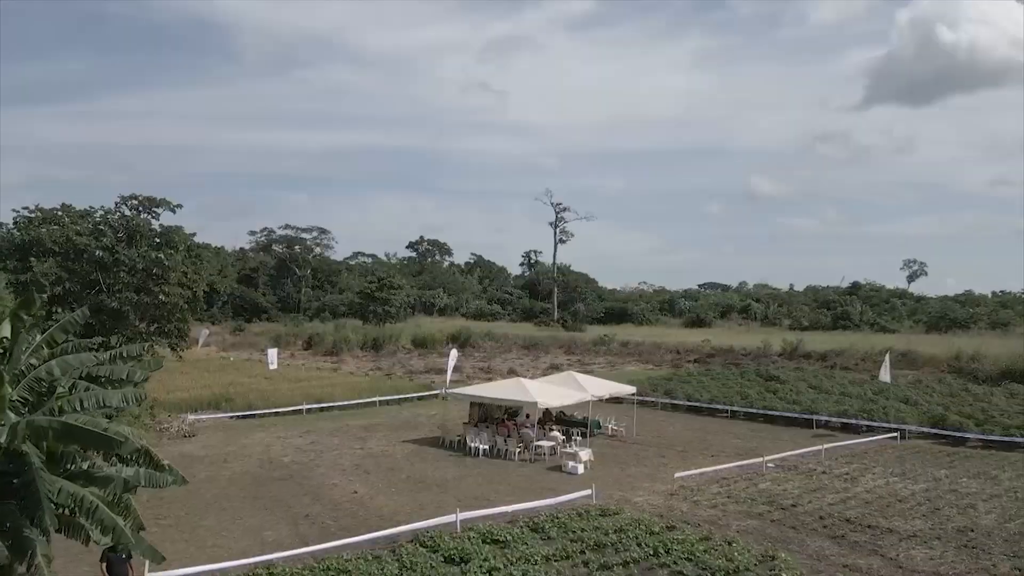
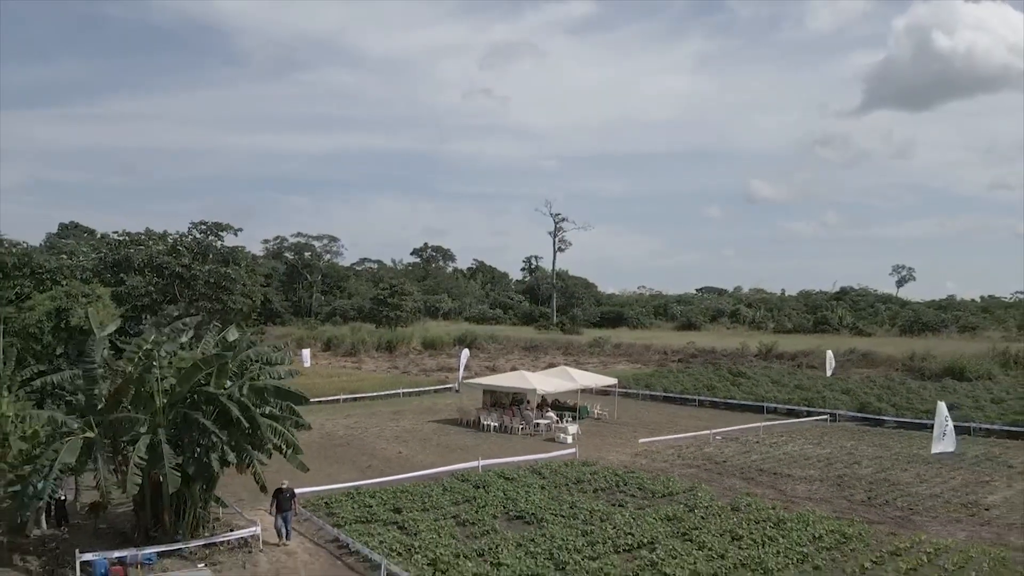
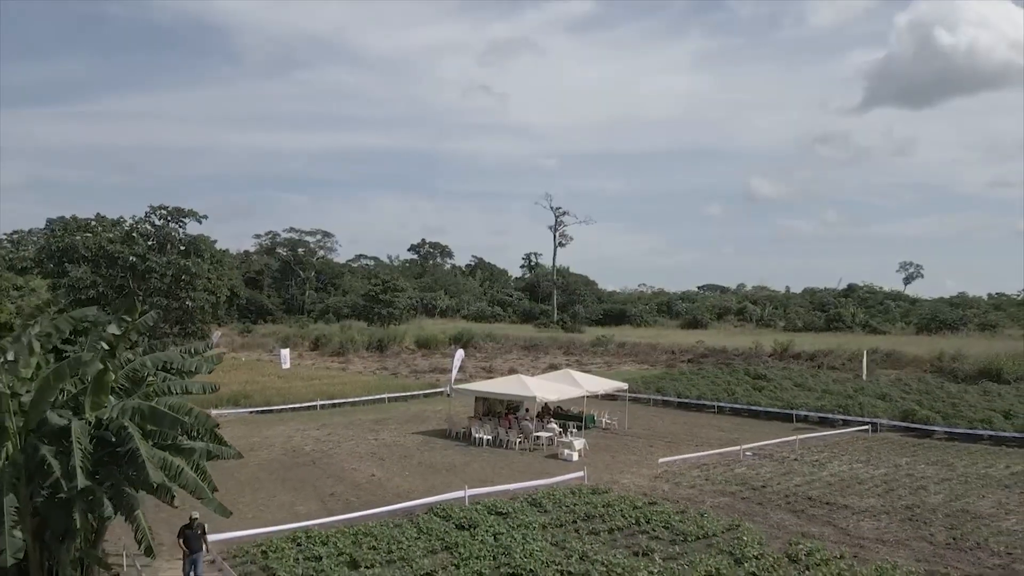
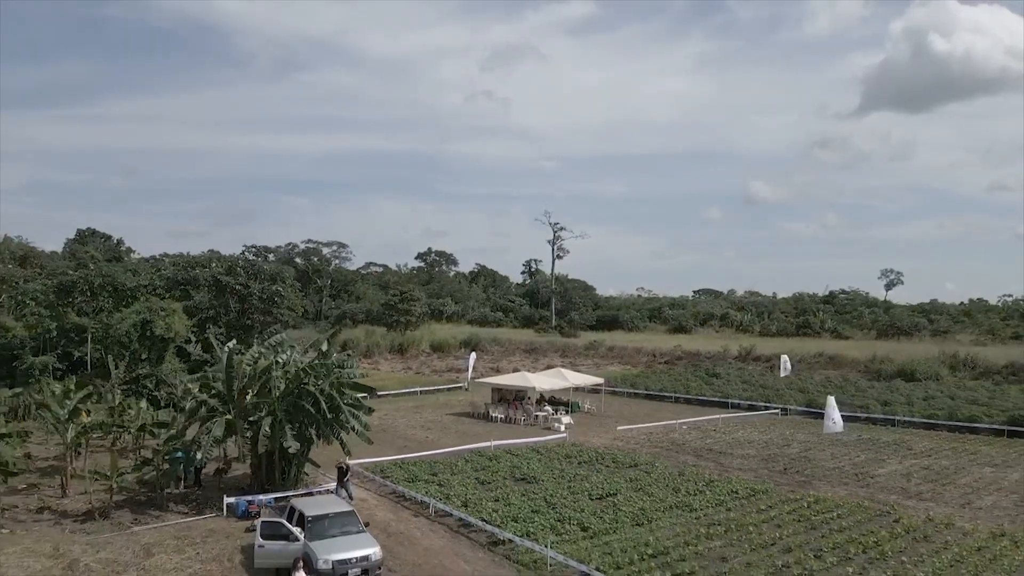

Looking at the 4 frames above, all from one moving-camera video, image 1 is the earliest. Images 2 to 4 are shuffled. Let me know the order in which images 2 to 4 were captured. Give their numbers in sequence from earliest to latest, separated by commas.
3, 2, 4
